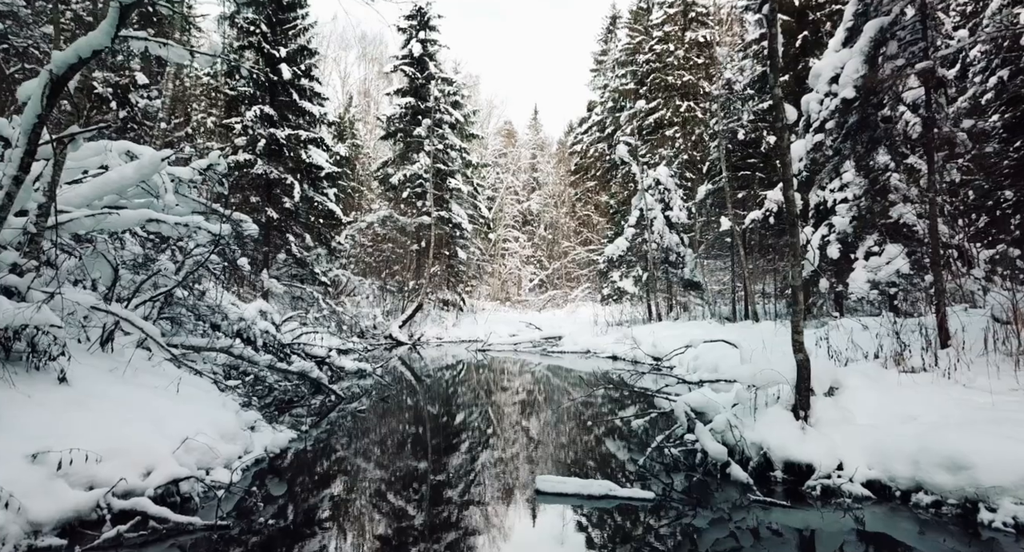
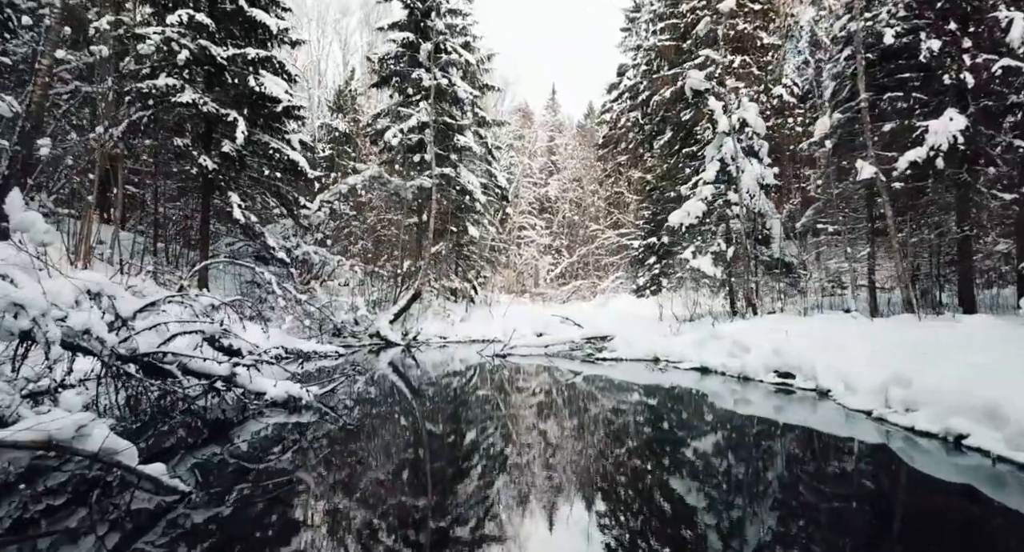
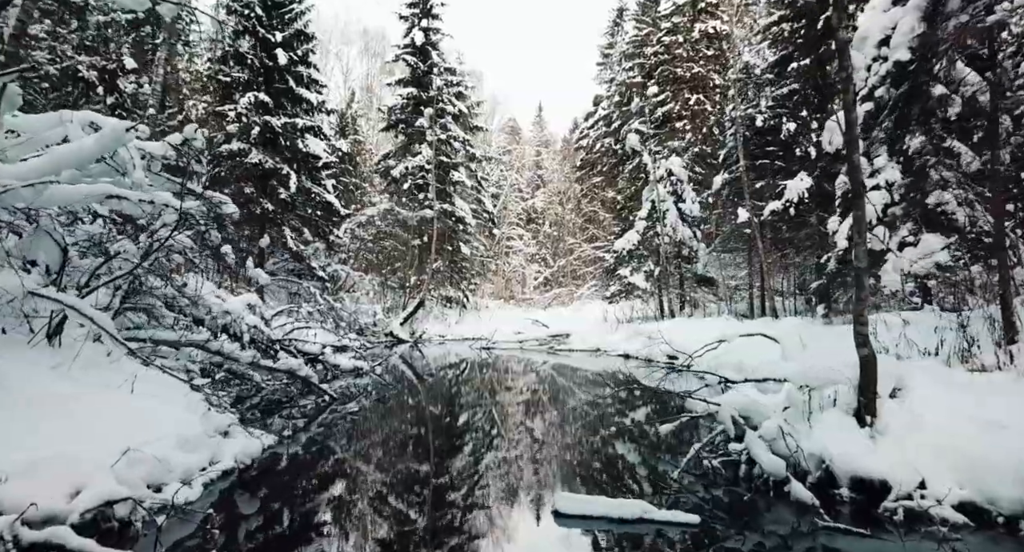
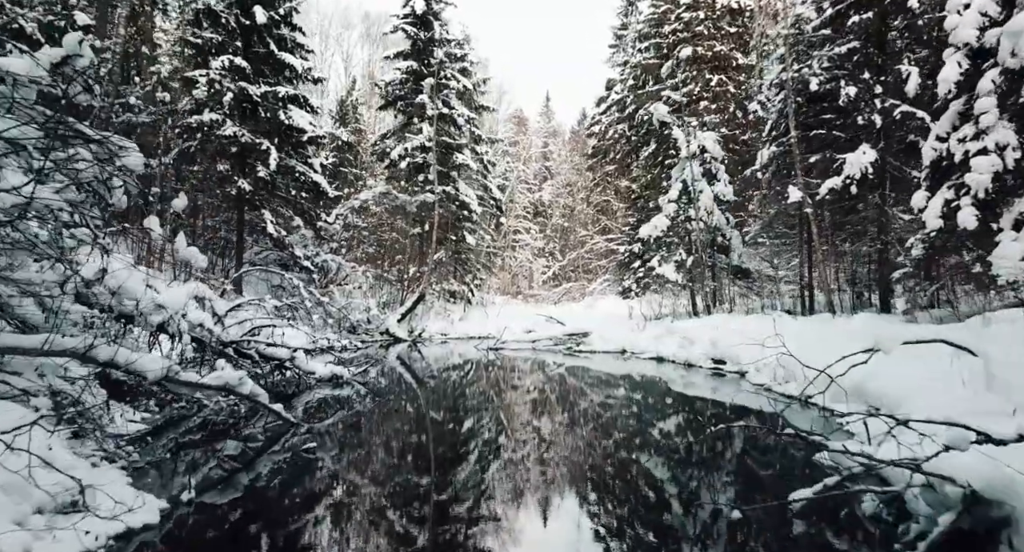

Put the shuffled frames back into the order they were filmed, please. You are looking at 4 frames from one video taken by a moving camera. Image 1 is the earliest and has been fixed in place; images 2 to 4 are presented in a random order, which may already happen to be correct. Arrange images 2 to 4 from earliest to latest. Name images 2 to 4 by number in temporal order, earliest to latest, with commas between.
3, 4, 2
